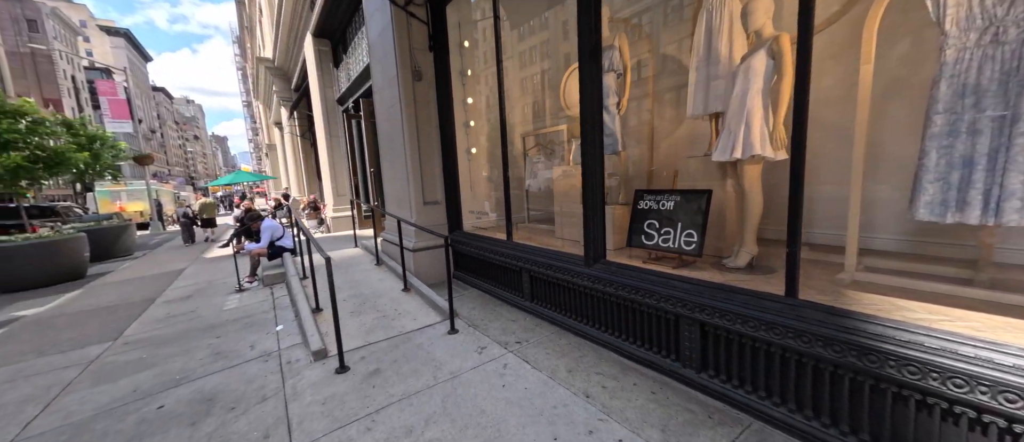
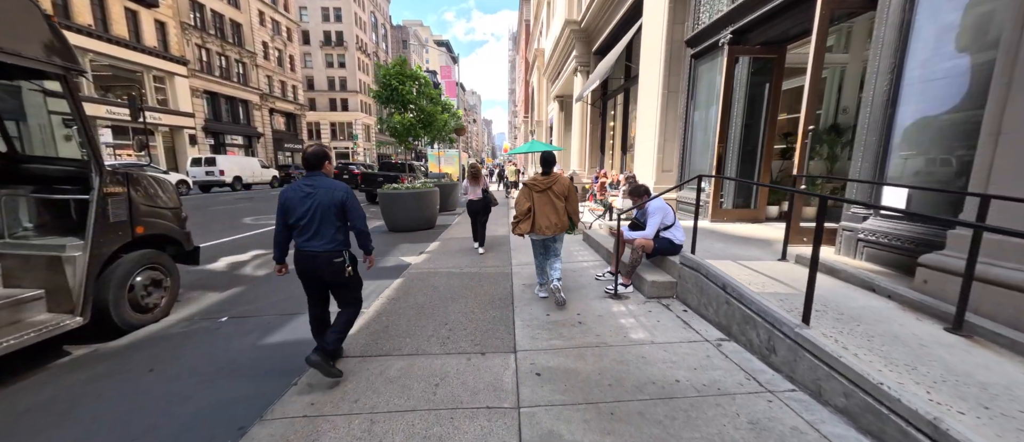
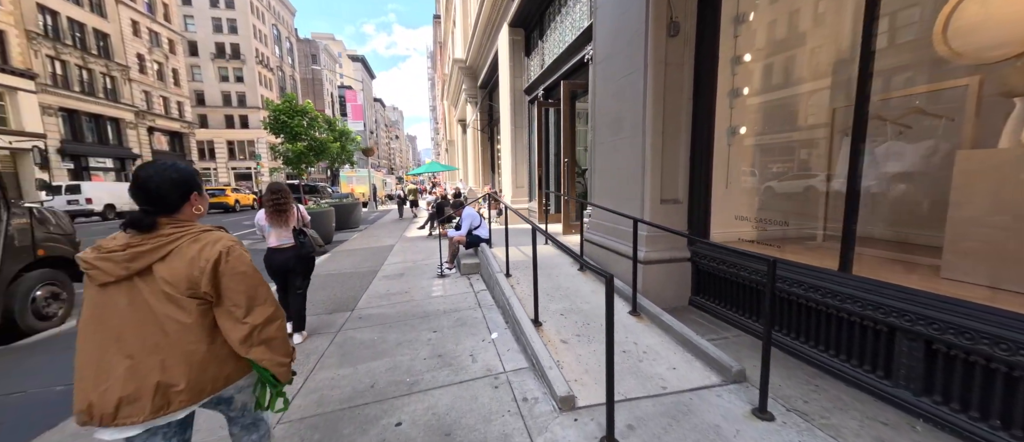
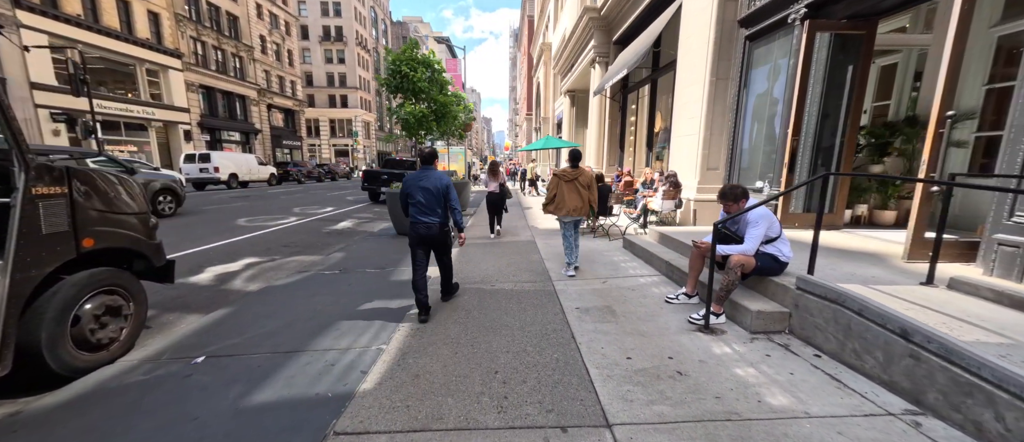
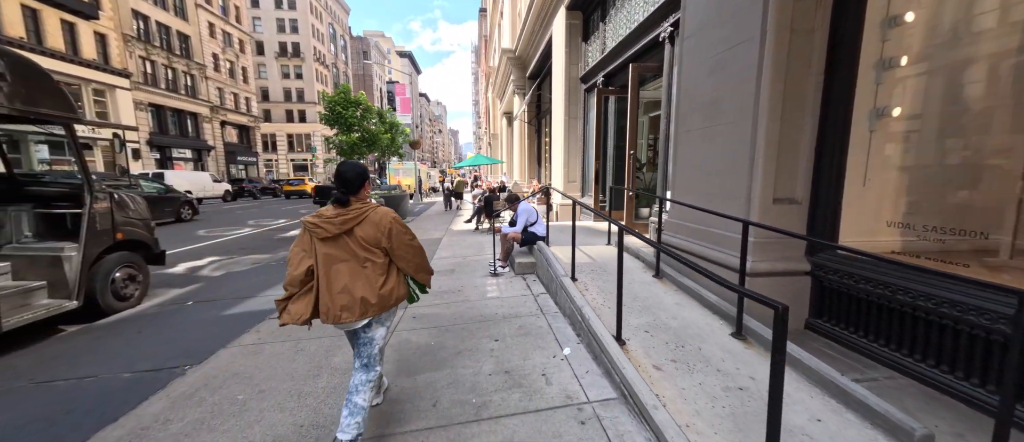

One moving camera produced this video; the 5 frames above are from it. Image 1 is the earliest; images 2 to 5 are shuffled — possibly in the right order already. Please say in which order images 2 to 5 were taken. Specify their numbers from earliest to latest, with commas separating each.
3, 5, 2, 4
